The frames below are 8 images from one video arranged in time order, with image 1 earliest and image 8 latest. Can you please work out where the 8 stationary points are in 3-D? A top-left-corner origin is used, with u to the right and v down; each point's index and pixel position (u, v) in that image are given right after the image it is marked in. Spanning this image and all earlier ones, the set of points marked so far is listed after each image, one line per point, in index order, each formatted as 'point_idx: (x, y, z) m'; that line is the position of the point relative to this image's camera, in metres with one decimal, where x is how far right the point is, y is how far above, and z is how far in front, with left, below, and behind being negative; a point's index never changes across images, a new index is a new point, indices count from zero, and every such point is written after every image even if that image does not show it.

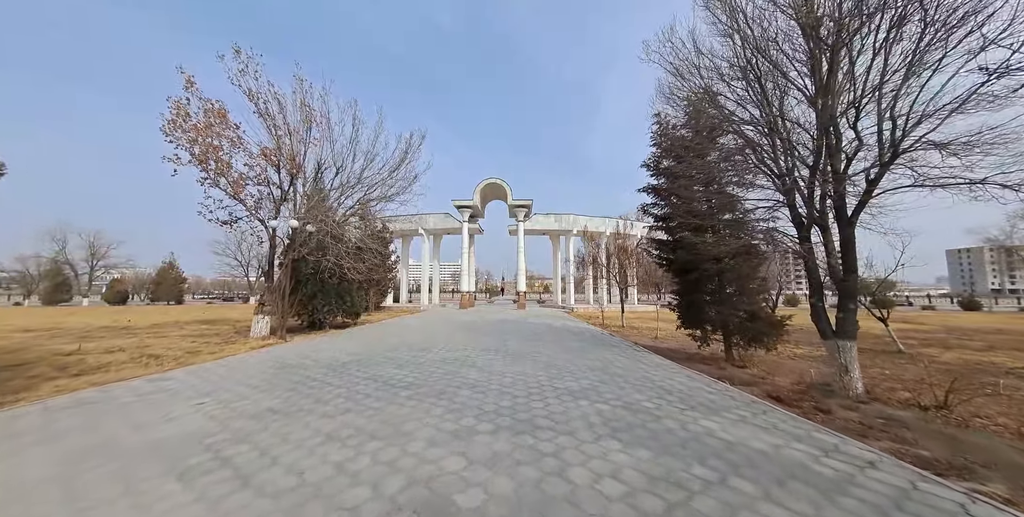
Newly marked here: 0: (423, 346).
0: (-1.9, -1.9, +7.1) m
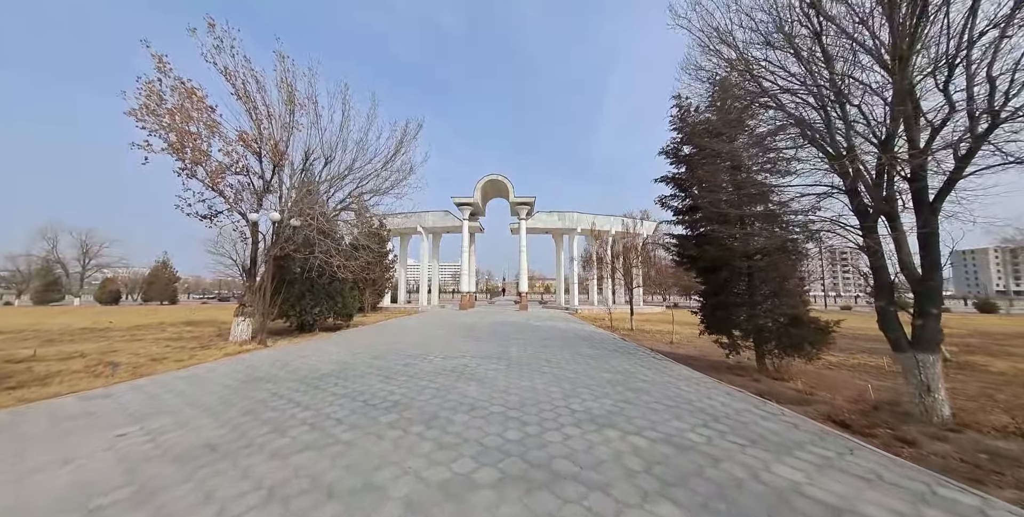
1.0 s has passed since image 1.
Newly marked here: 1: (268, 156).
0: (-1.8, -1.8, +6.3) m
1: (-5.6, +2.3, +7.6) m
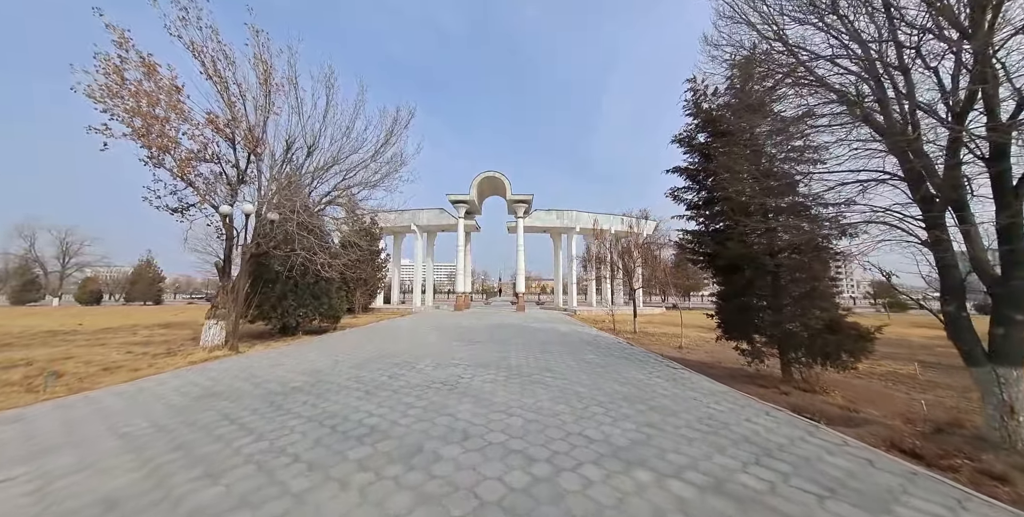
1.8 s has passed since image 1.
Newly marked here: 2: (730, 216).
0: (-1.9, -1.8, +5.7) m
1: (-5.6, +2.4, +6.9) m
2: (+4.1, +0.8, +6.2) m
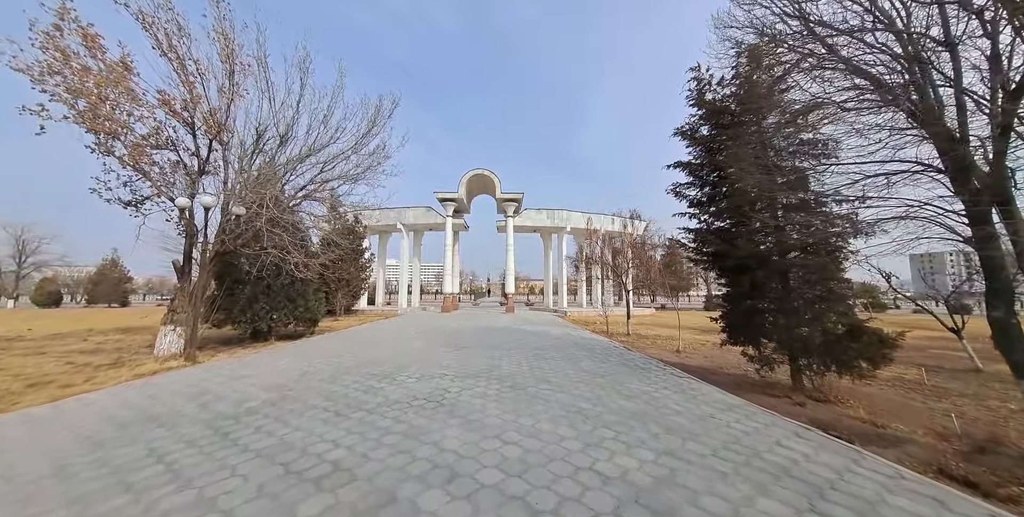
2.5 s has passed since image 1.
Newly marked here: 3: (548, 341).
0: (-2.0, -1.8, +5.1) m
1: (-5.8, +2.4, +6.2) m
2: (+3.9, +0.8, +5.8) m
3: (+1.0, -2.3, +8.9) m
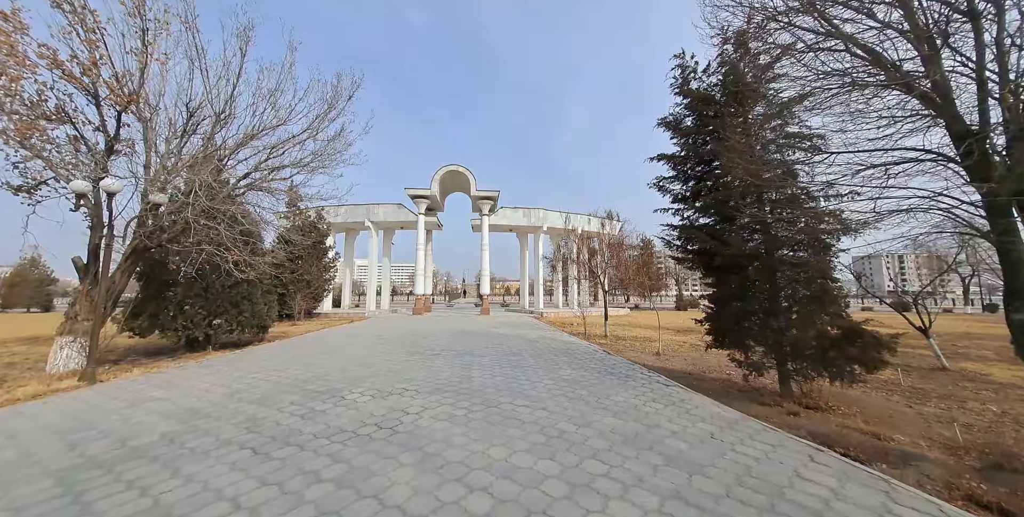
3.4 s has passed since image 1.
0: (-2.4, -1.7, +4.3) m
1: (-6.2, +2.5, +5.1) m
2: (+3.5, +0.8, +5.5) m
3: (+0.3, -2.2, +8.4) m
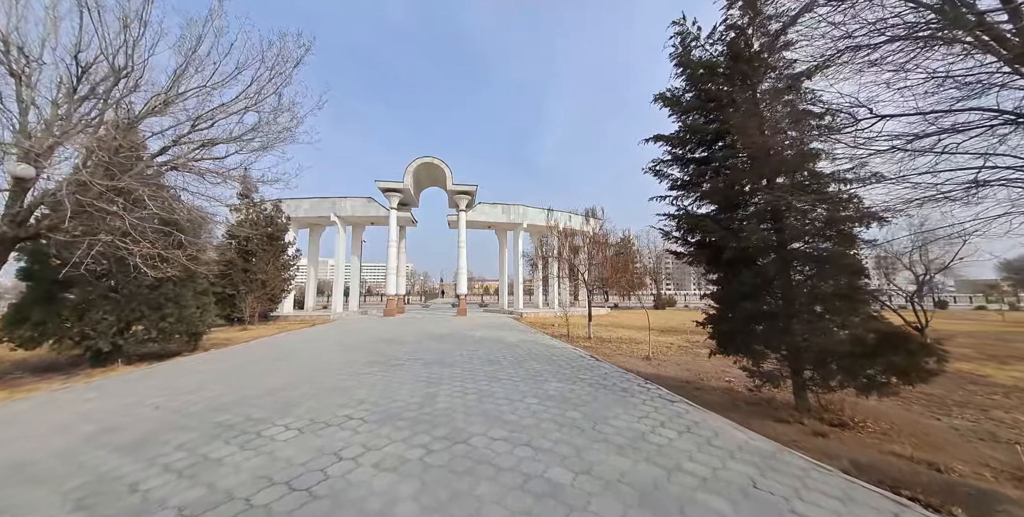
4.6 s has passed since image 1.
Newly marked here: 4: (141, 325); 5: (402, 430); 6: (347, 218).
0: (-2.6, -1.6, +3.3) m
1: (-6.5, +2.6, +3.8) m
2: (+3.2, +0.9, +4.8) m
3: (-0.2, -2.1, +7.5) m
4: (-7.4, -1.3, +6.7) m
5: (-1.1, -1.6, +3.1) m
6: (-9.6, +2.4, +19.2) m
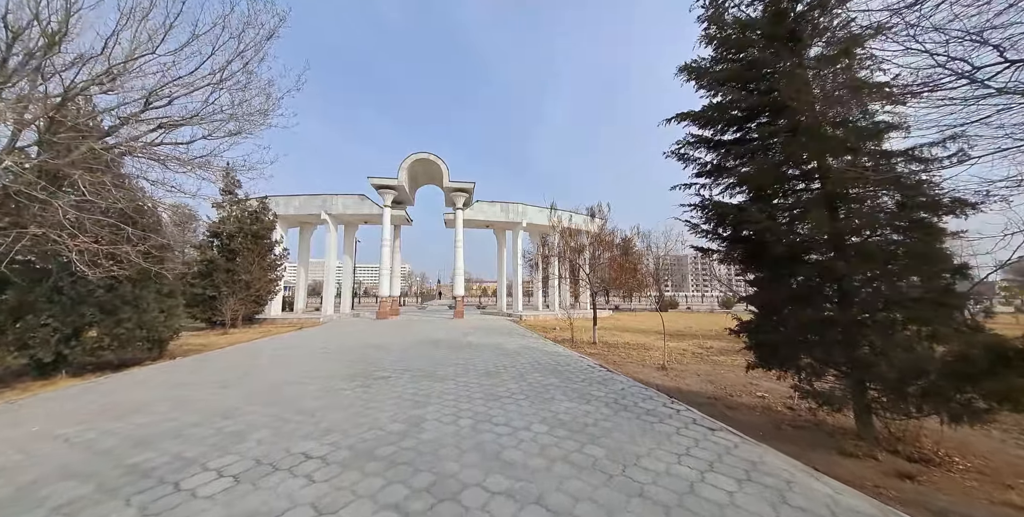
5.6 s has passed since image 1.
0: (-2.6, -1.6, +2.5) m
1: (-6.5, +2.7, +3.0) m
2: (+3.2, +0.9, +4.1) m
3: (-0.2, -2.1, +6.7) m
4: (-7.4, -1.3, +5.9) m
5: (-1.0, -1.6, +2.4) m
6: (-9.7, +2.4, +18.4) m
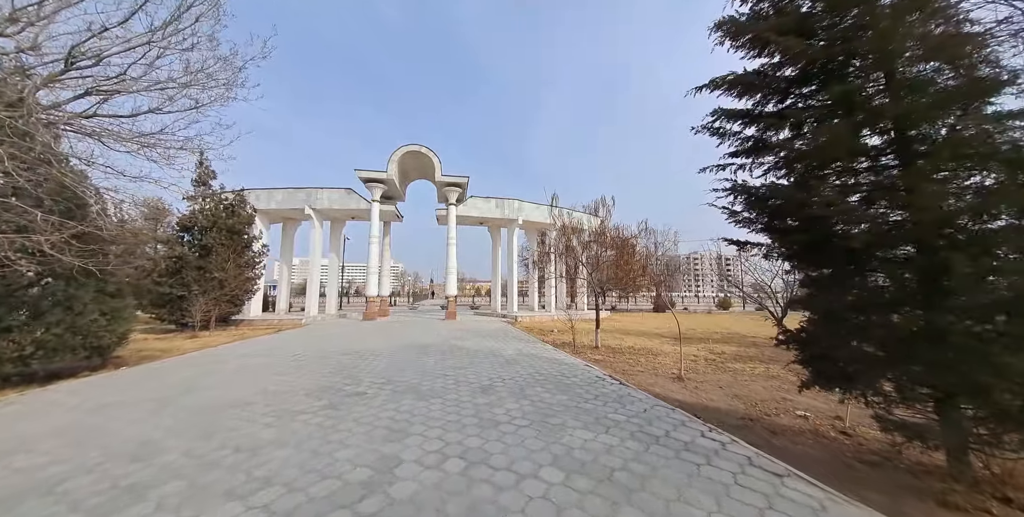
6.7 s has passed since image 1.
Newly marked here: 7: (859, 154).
0: (-2.6, -1.5, +1.6) m
1: (-6.4, +2.8, +2.1) m
2: (+3.2, +1.0, +3.3) m
3: (-0.3, -2.0, +5.9) m
4: (-7.4, -1.2, +4.9) m
5: (-1.0, -1.5, +1.5) m
6: (-9.9, +2.5, +17.4) m
7: (+3.3, +0.9, +3.2) m
